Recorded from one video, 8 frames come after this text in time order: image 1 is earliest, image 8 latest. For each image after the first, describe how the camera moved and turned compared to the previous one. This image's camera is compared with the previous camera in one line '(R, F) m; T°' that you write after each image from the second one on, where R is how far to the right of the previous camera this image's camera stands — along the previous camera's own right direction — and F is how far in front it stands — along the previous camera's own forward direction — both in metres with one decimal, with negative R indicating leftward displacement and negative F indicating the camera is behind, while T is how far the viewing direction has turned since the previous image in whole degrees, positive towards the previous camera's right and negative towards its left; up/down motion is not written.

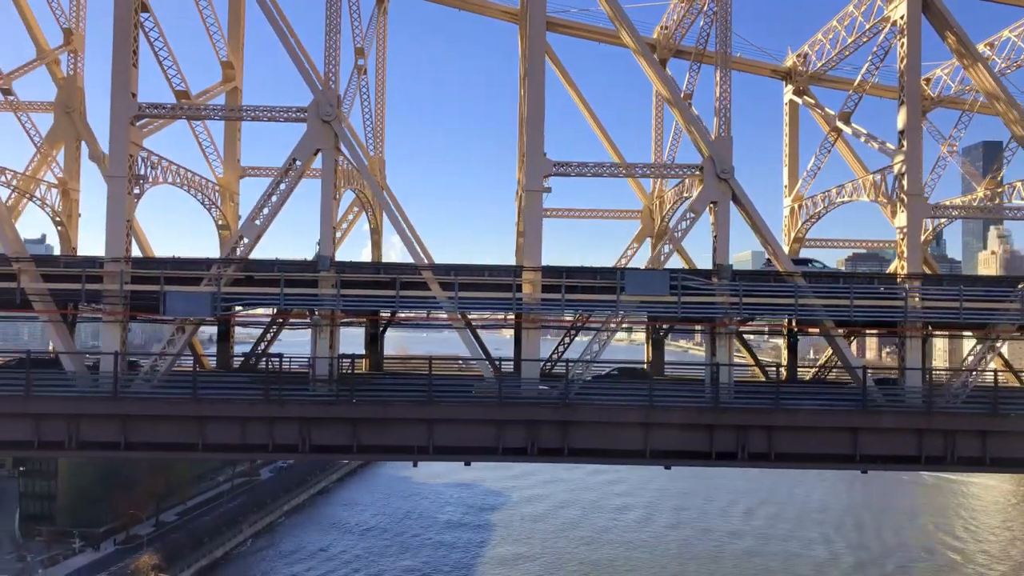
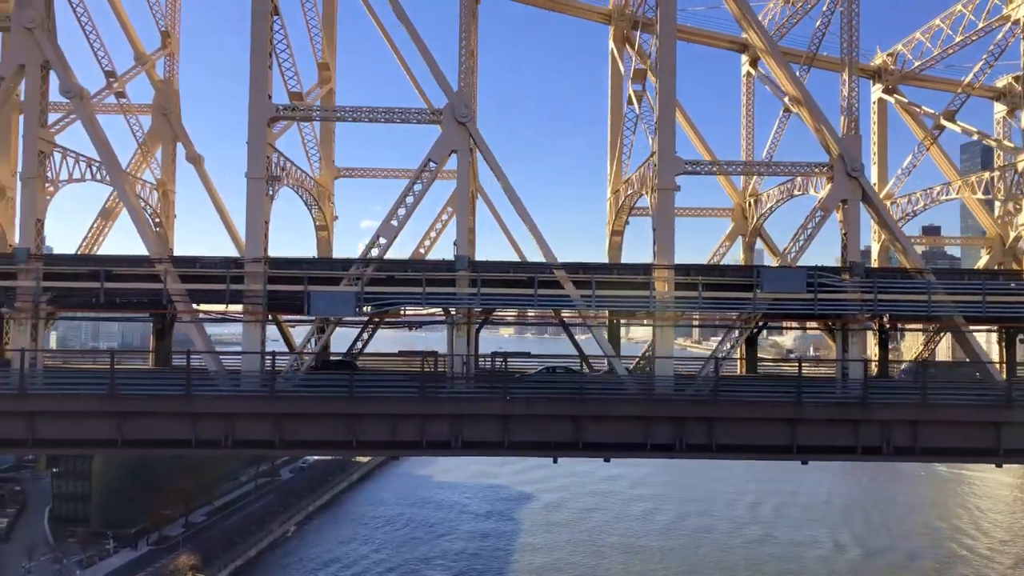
(-3.0, -0.2) m; 0°
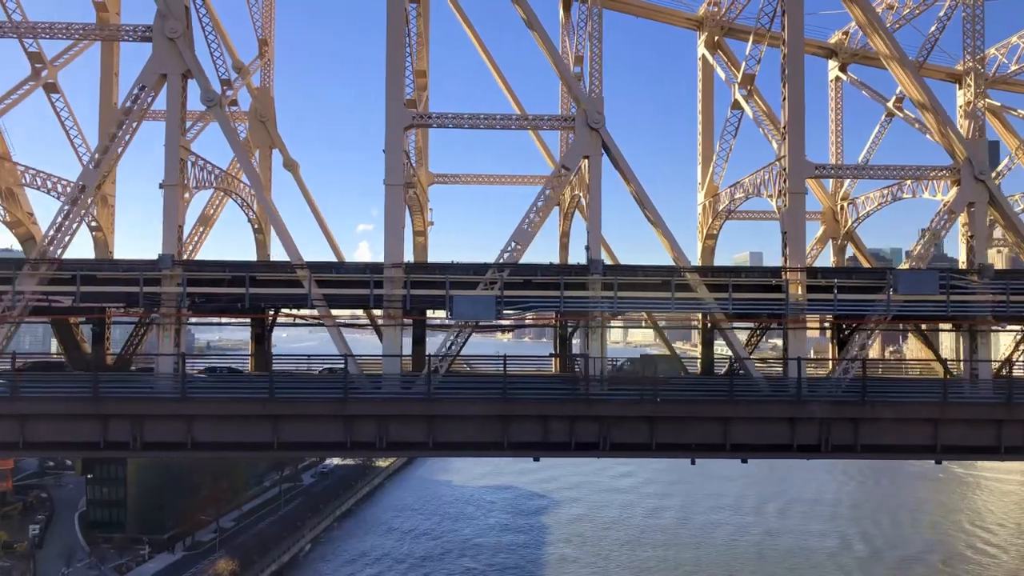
(-3.0, -0.2) m; 0°
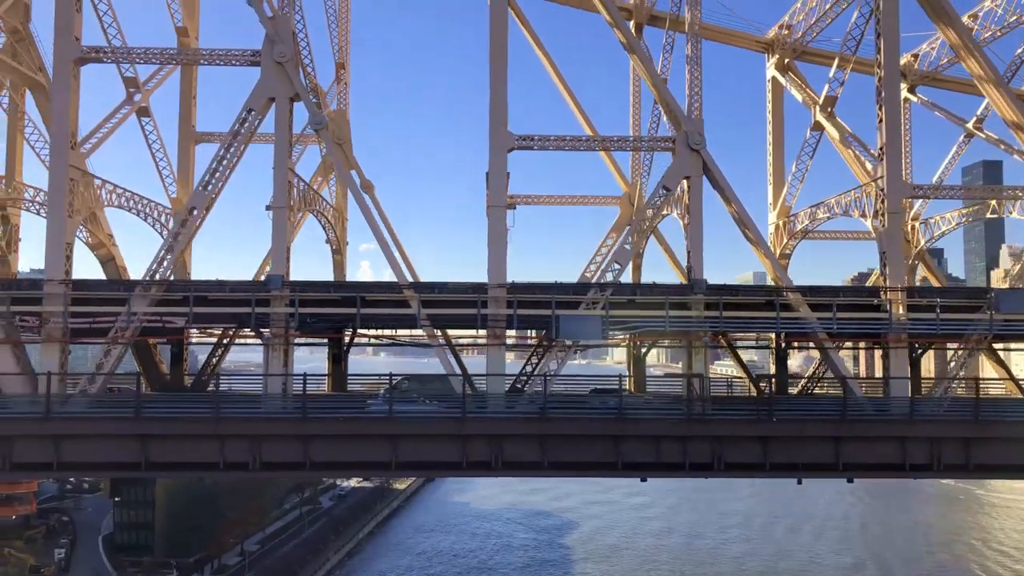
(-2.3, -0.2) m; 0°
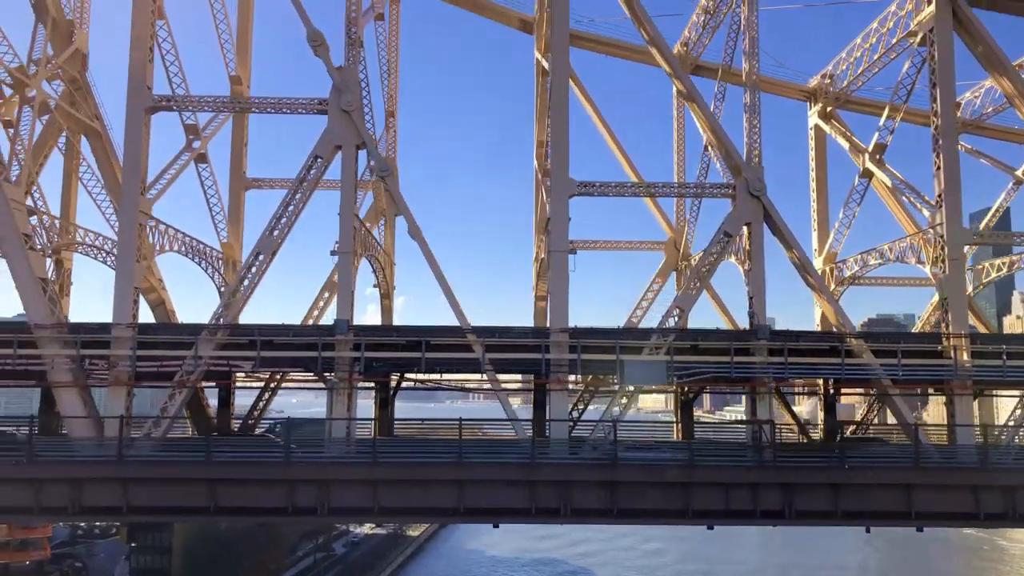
(-1.2, -0.1) m; 0°
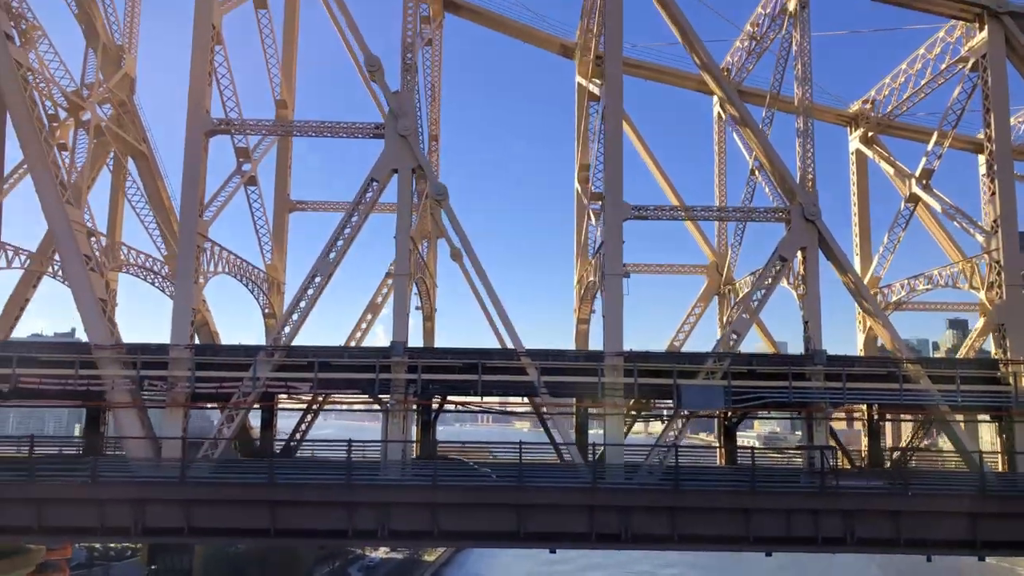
(-1.0, 0.0) m; -1°
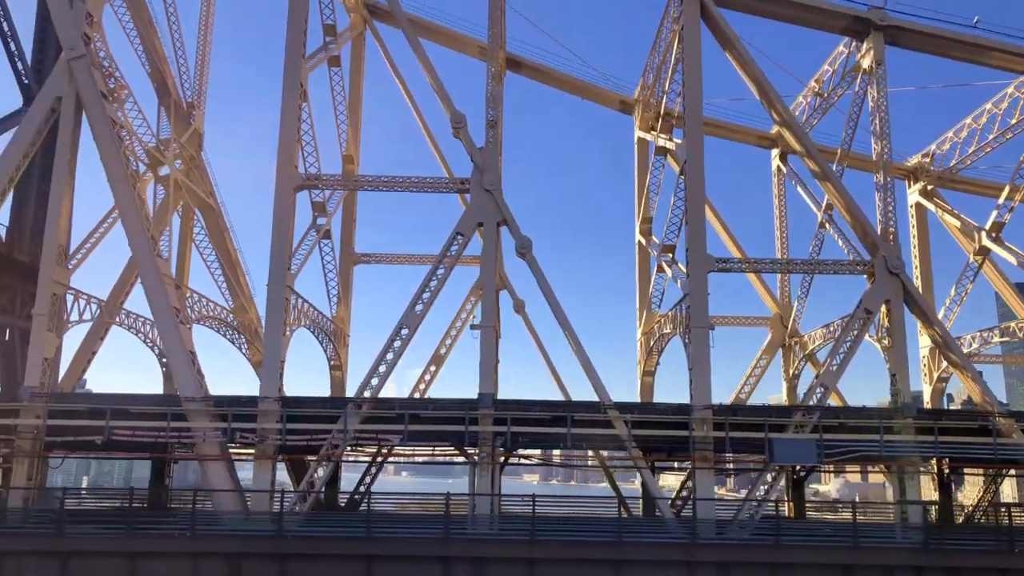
(-1.7, -0.1) m; -1°
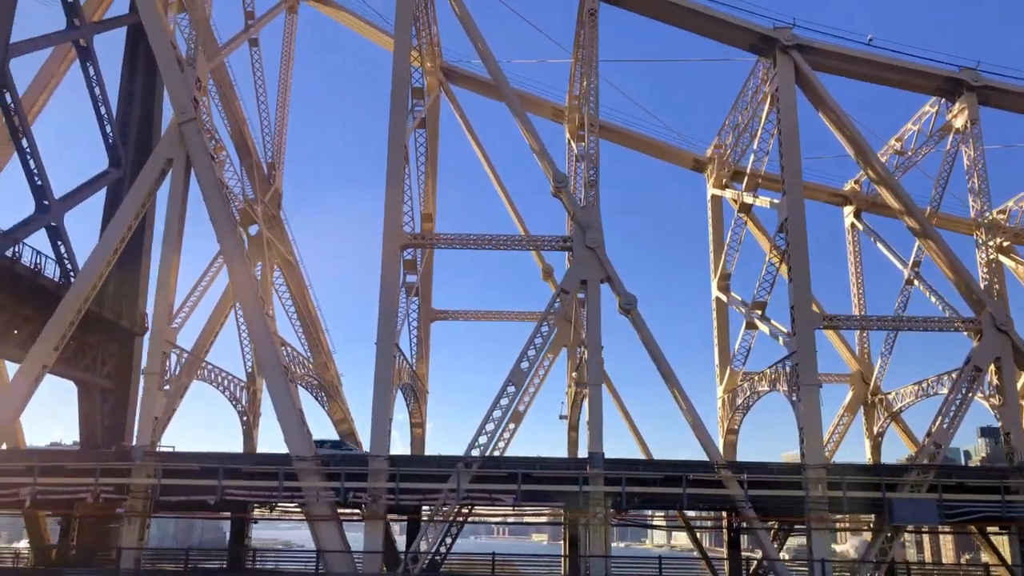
(-2.2, -0.1) m; -1°
